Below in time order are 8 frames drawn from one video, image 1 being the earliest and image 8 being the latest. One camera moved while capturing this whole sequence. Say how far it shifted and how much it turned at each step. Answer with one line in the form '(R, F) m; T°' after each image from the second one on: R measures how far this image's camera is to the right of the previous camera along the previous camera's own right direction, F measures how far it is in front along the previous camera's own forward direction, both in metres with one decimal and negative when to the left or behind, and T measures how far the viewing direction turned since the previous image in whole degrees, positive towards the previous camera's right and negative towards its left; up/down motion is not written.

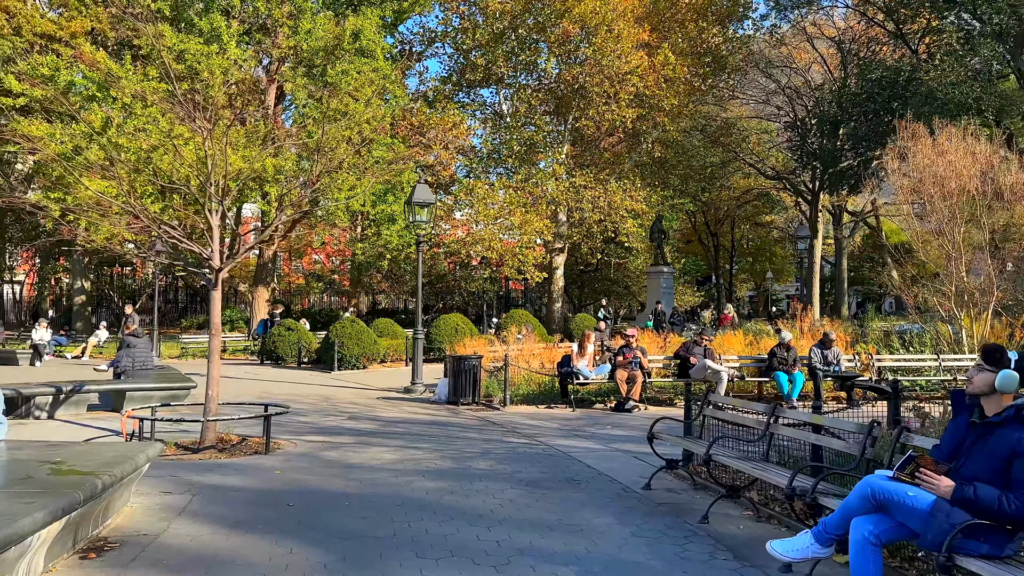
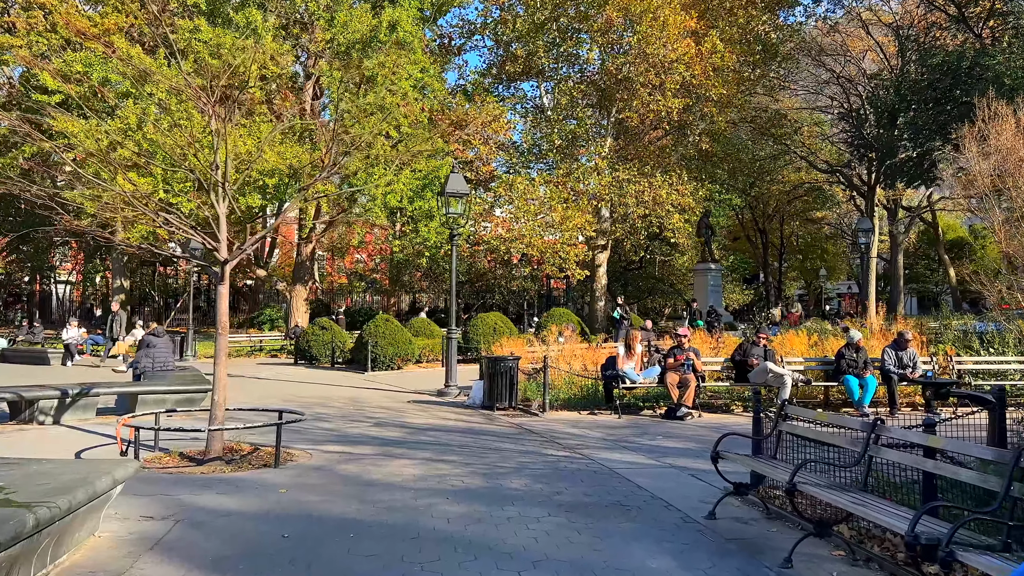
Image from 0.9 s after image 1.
(0.0, +0.8) m; -3°
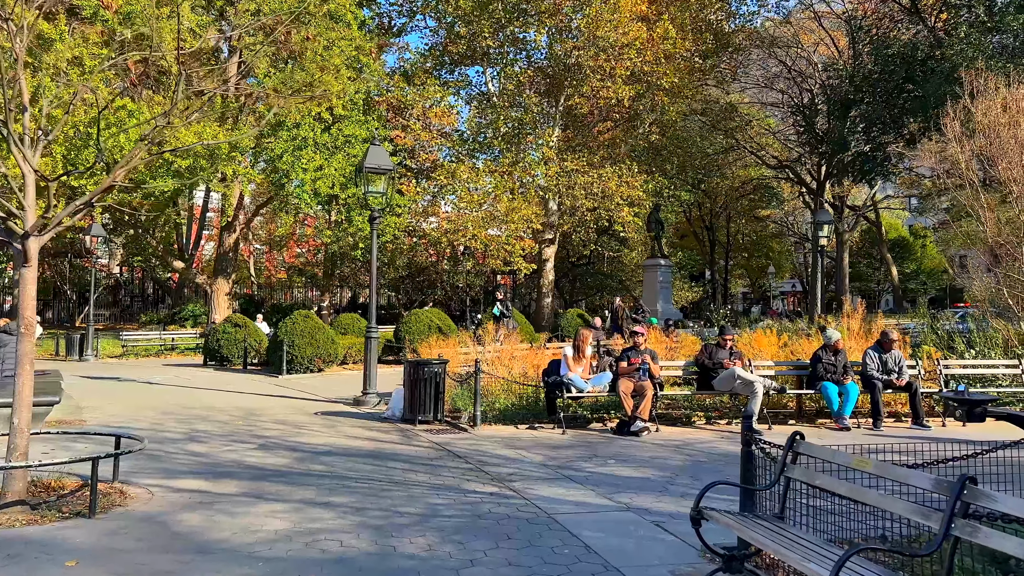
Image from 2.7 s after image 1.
(+0.2, +1.5) m; +4°
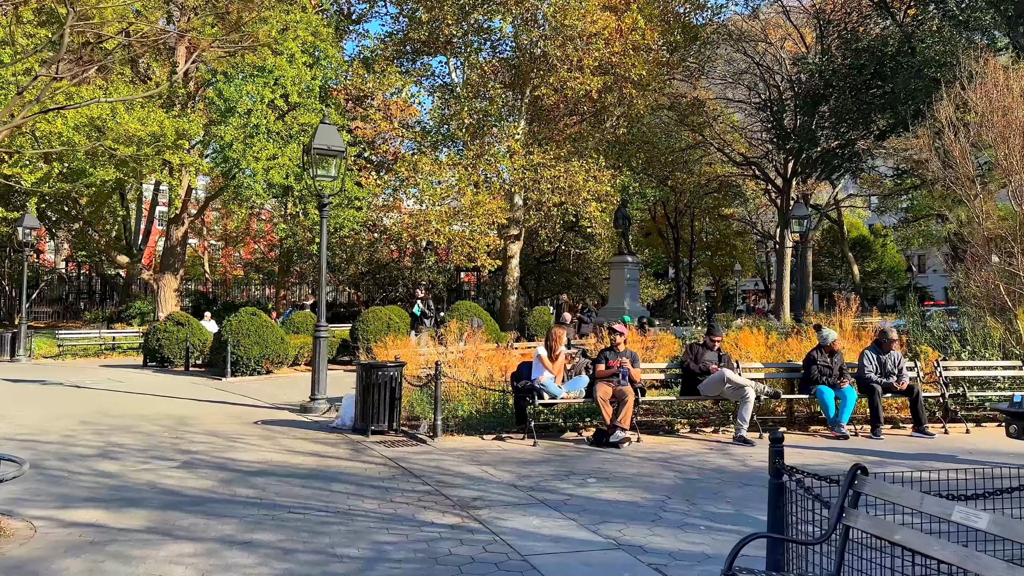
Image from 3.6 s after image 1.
(0.0, +0.9) m; +3°
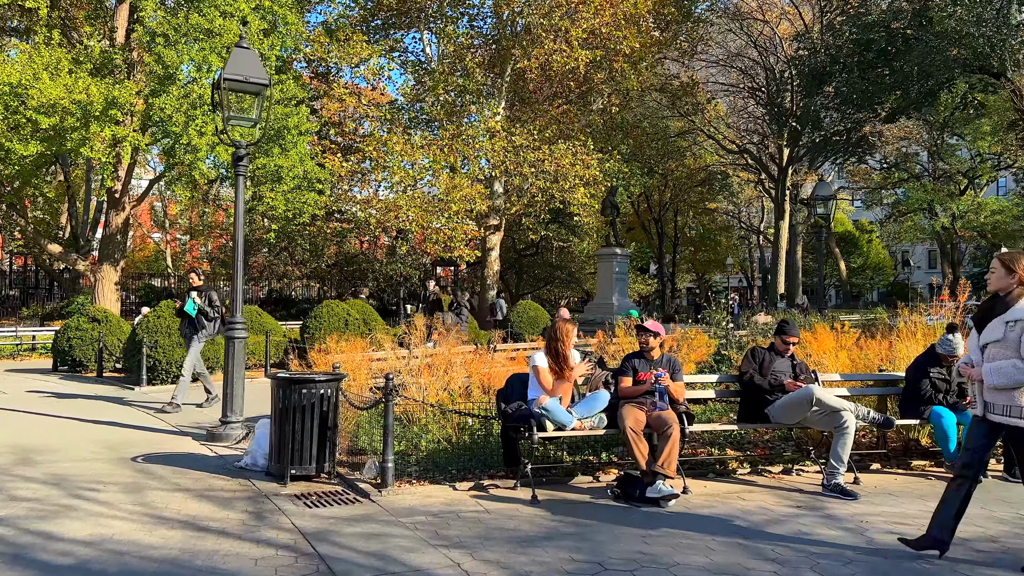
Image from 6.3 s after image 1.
(0.0, +2.3) m; +2°
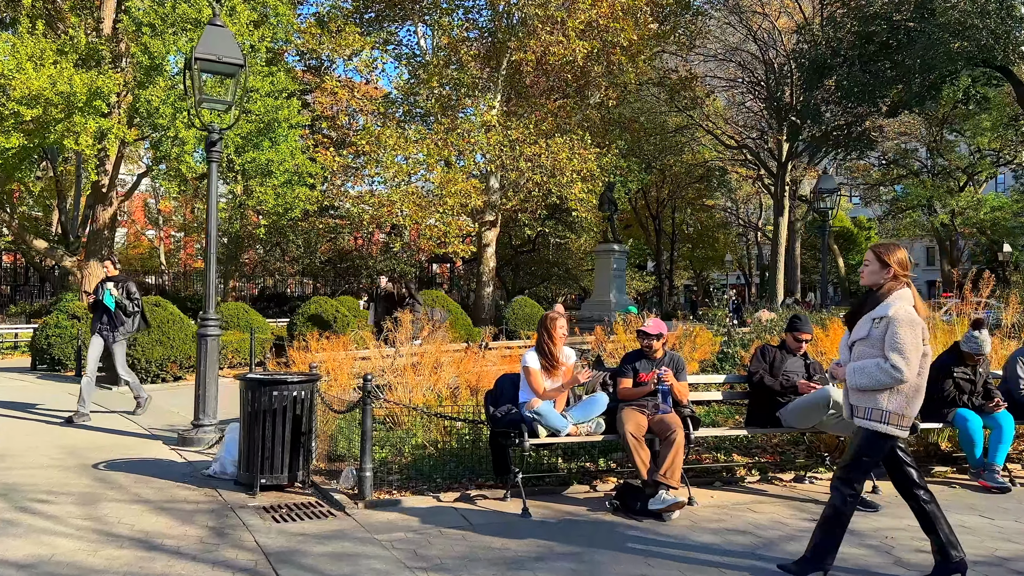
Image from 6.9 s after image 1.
(0.0, +0.4) m; 0°
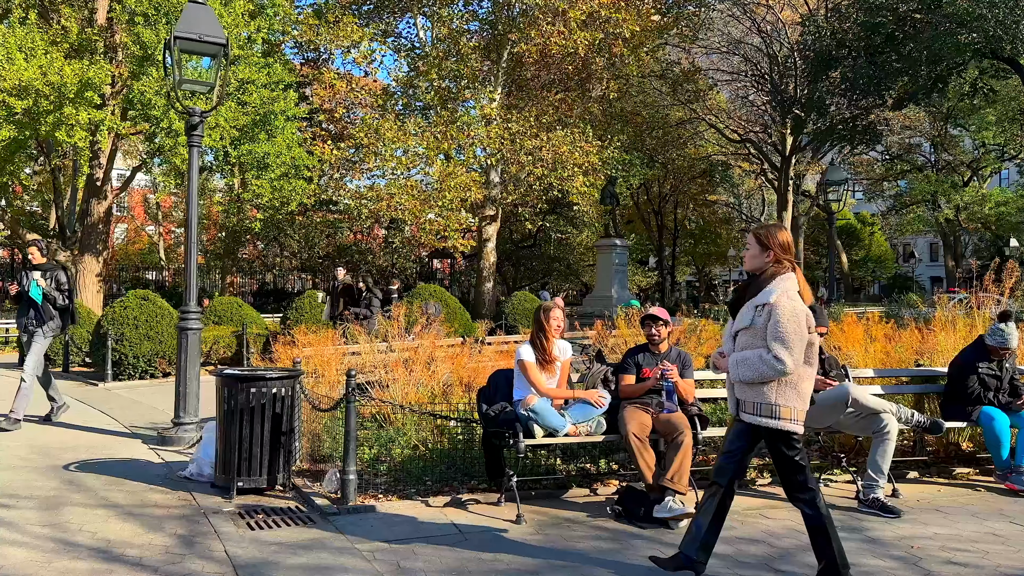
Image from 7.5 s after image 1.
(0.0, +0.3) m; 0°
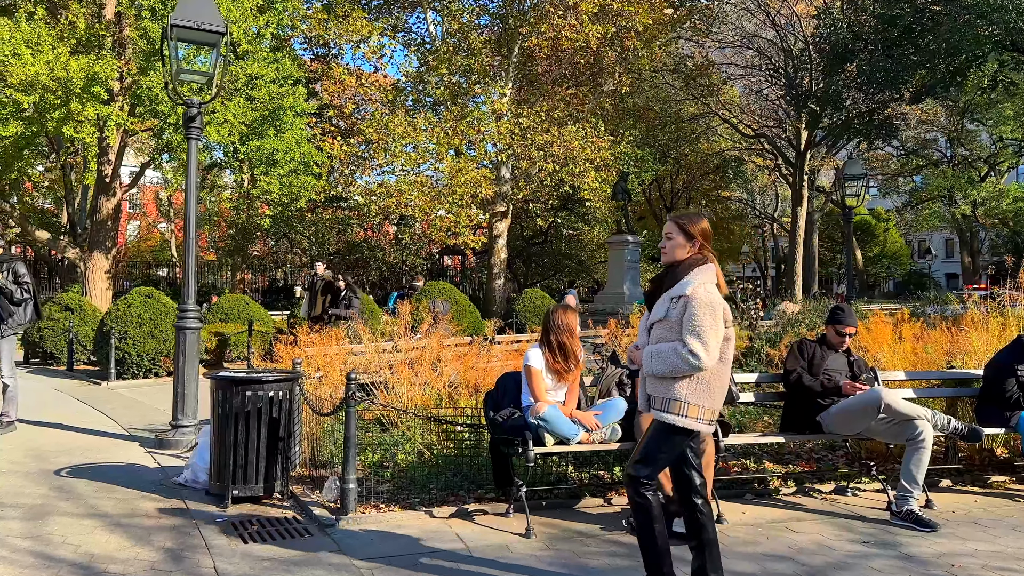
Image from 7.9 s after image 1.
(0.0, +0.2) m; -1°
